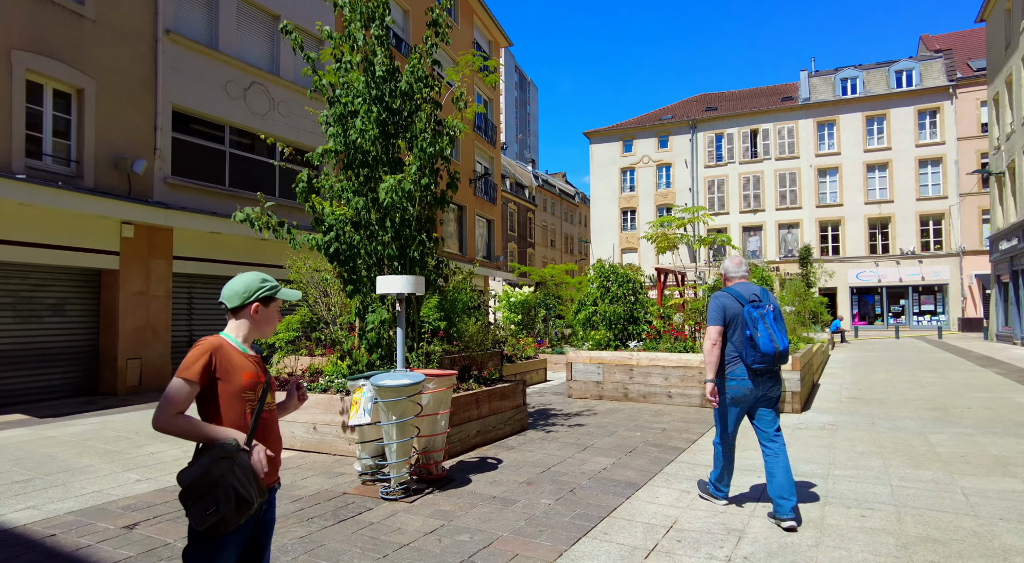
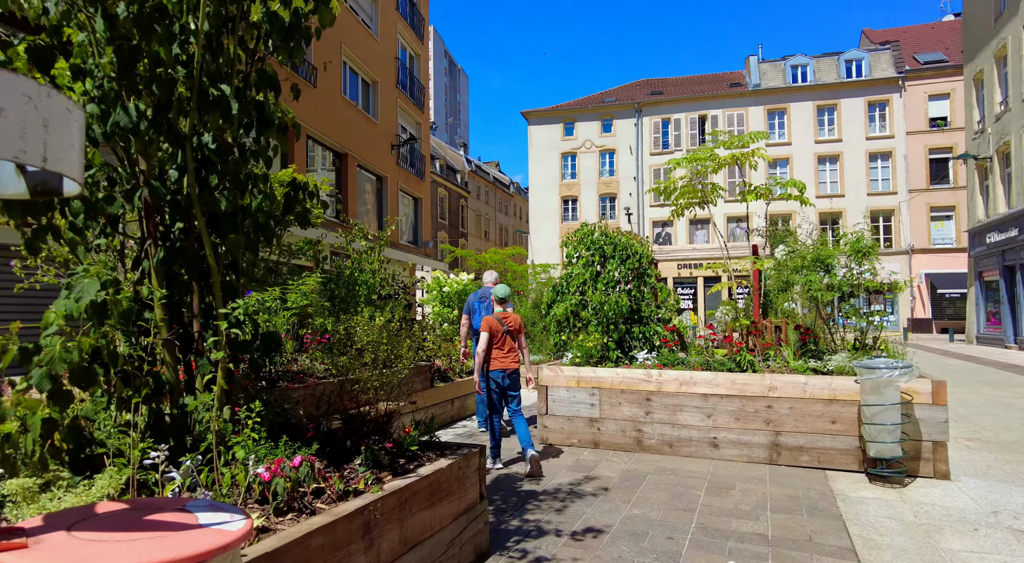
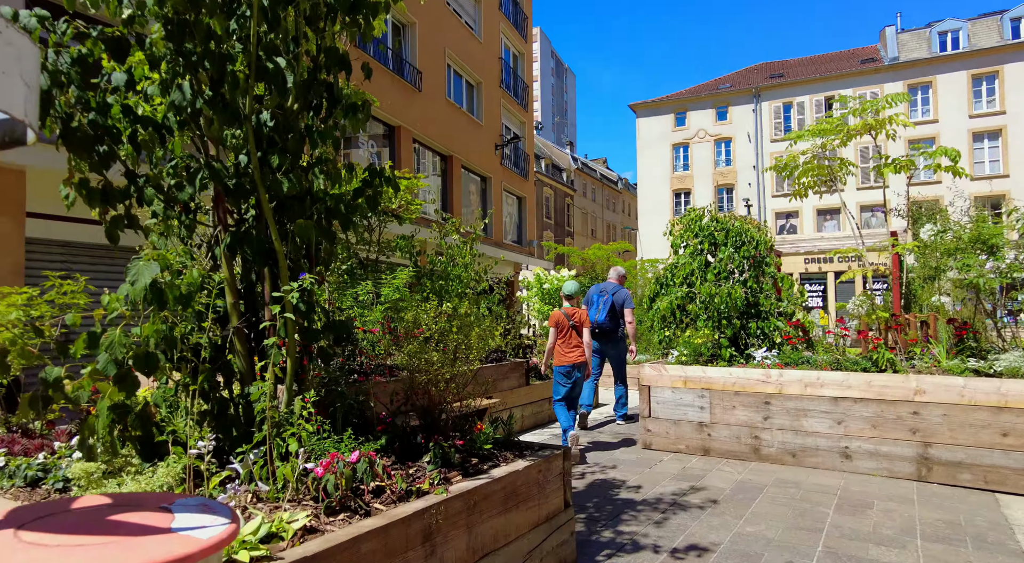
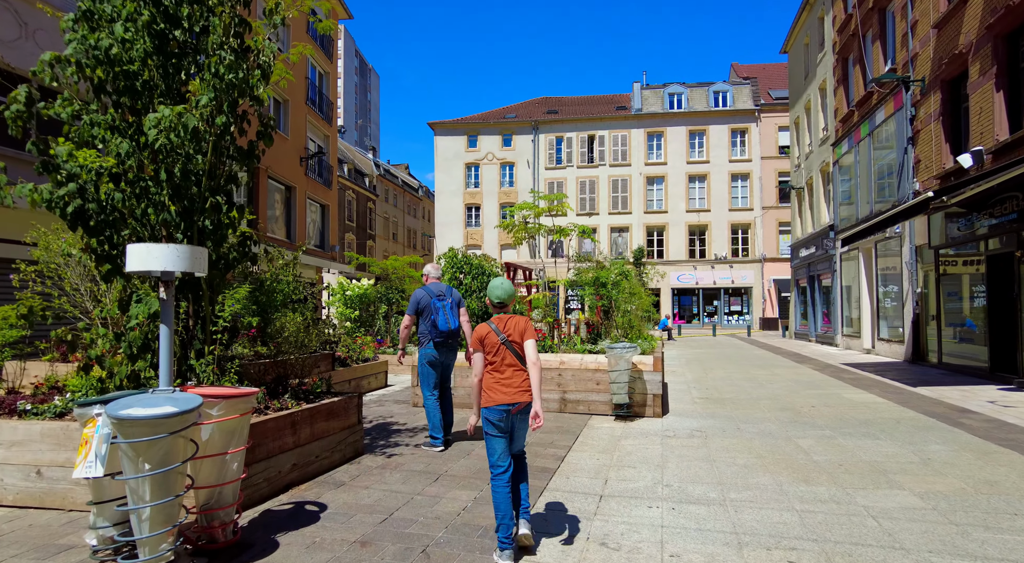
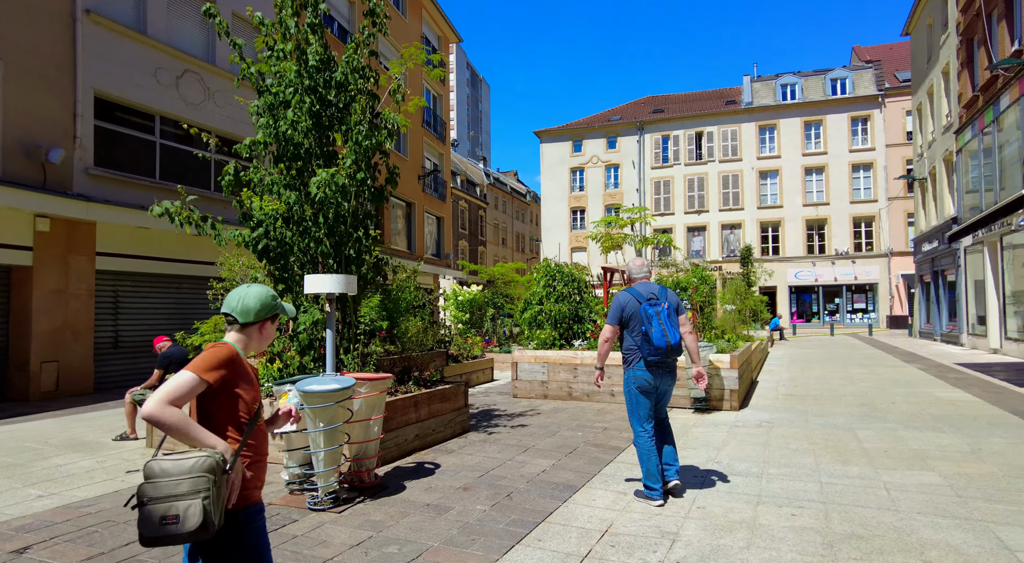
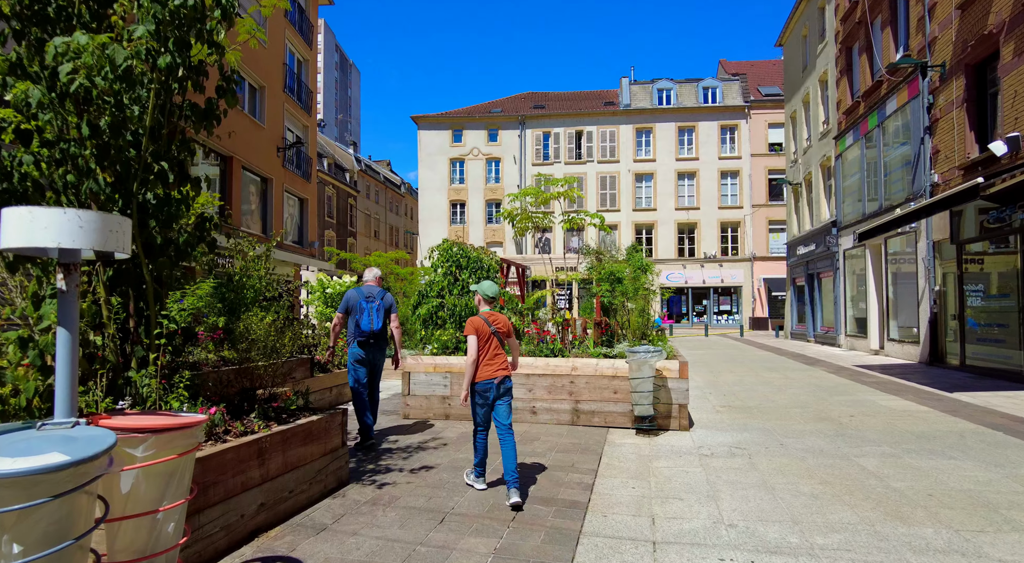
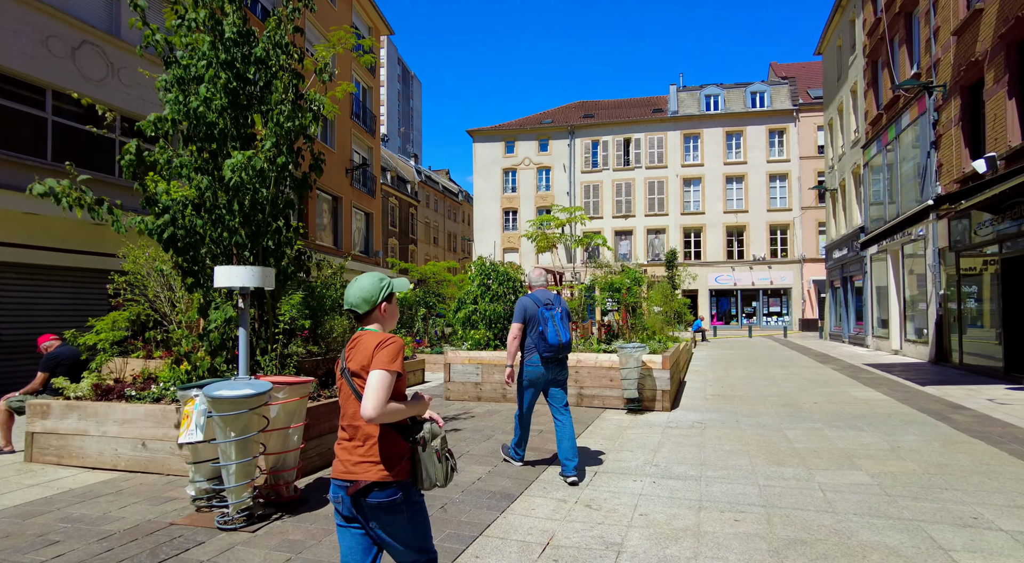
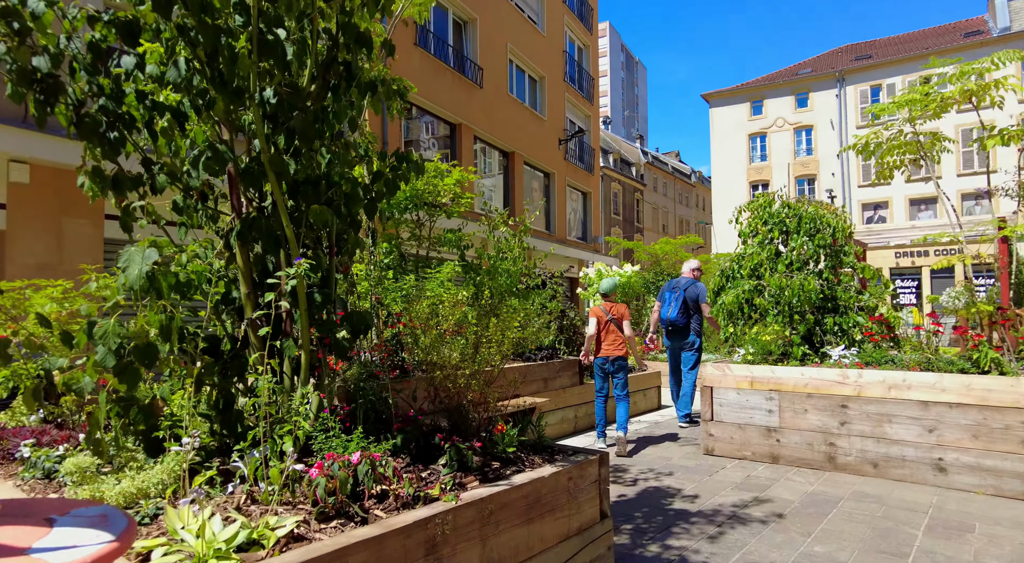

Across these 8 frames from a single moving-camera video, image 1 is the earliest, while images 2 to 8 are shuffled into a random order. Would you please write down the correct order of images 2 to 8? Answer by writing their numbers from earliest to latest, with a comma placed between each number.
5, 7, 4, 6, 2, 3, 8
